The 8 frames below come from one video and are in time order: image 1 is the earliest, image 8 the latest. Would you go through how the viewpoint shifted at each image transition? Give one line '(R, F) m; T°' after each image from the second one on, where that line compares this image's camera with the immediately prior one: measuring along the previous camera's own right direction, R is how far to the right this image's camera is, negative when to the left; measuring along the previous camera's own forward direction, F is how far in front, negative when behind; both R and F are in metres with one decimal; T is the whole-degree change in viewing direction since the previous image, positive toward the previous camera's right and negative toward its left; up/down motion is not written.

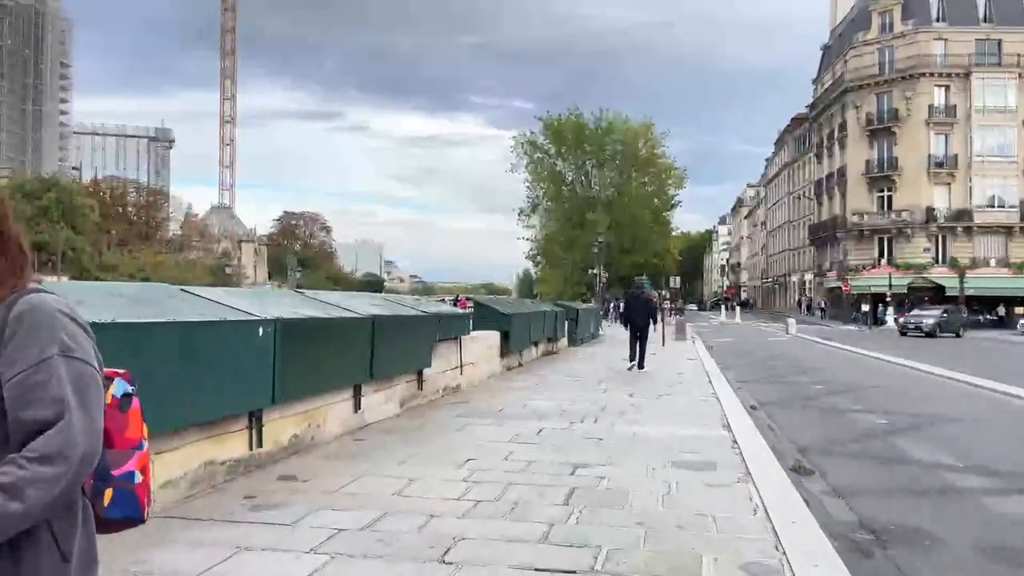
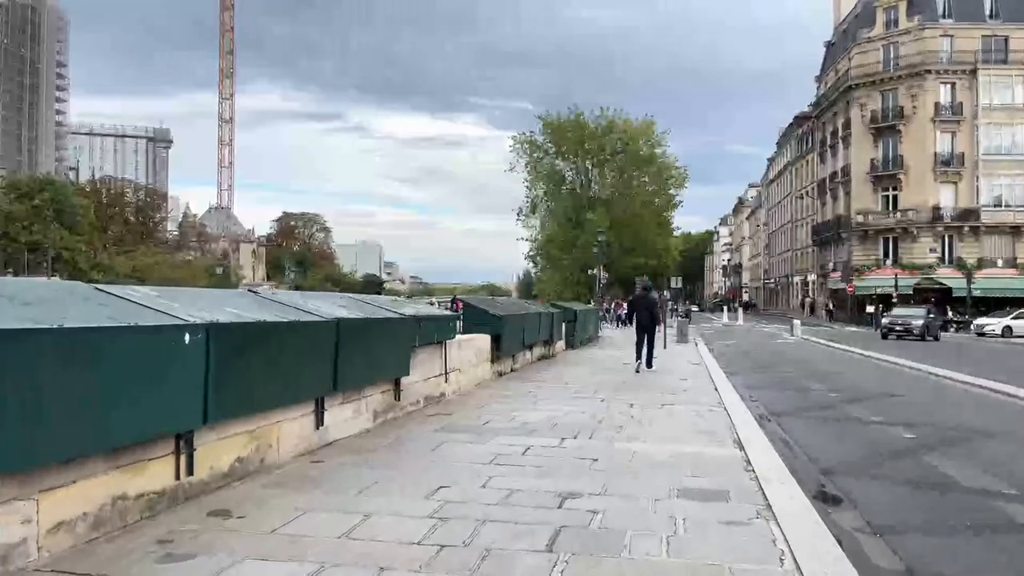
(+0.2, +1.1) m; 0°
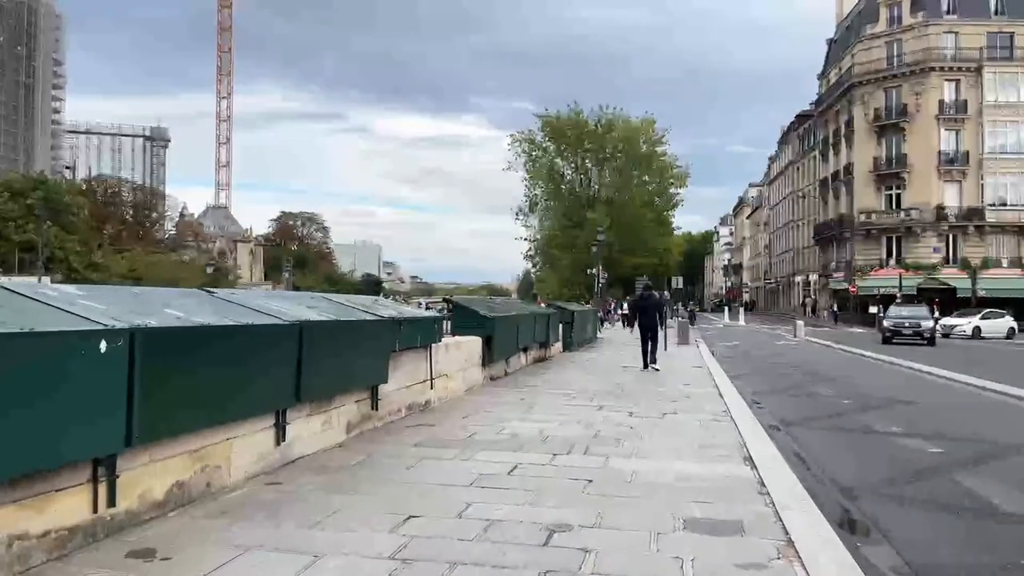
(+0.1, +0.9) m; 0°
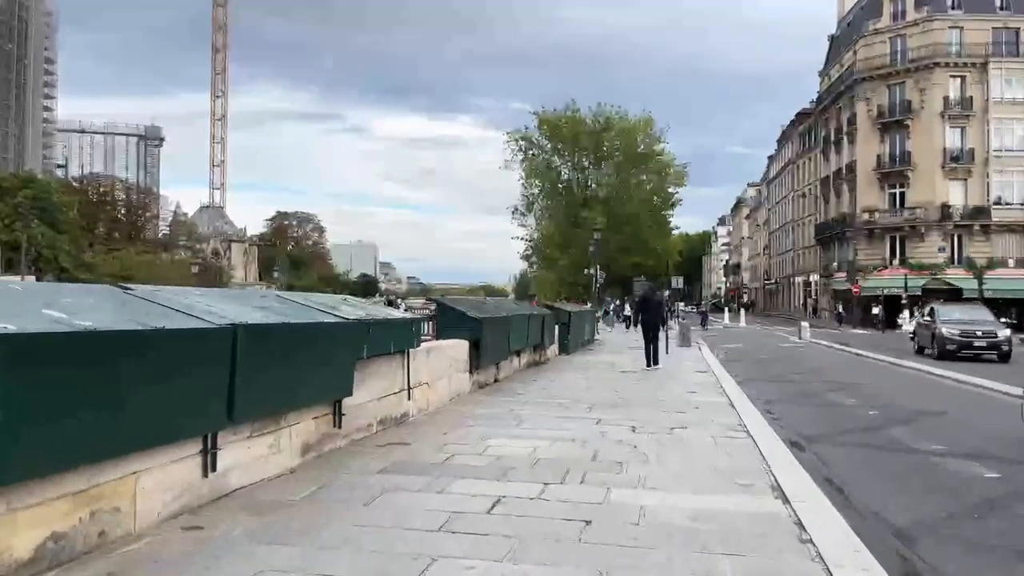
(+0.1, +1.3) m; 0°
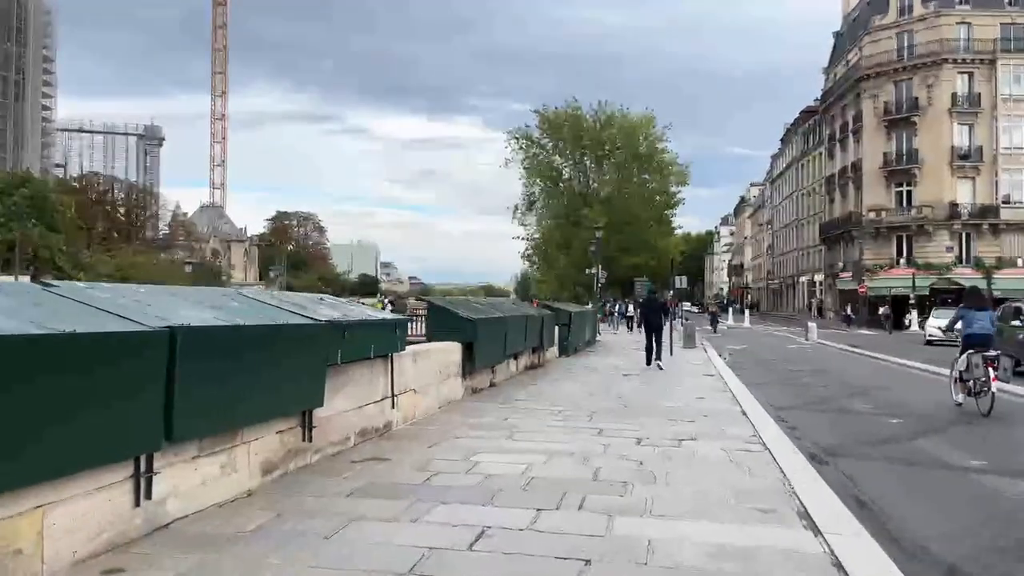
(+0.1, +0.9) m; 0°
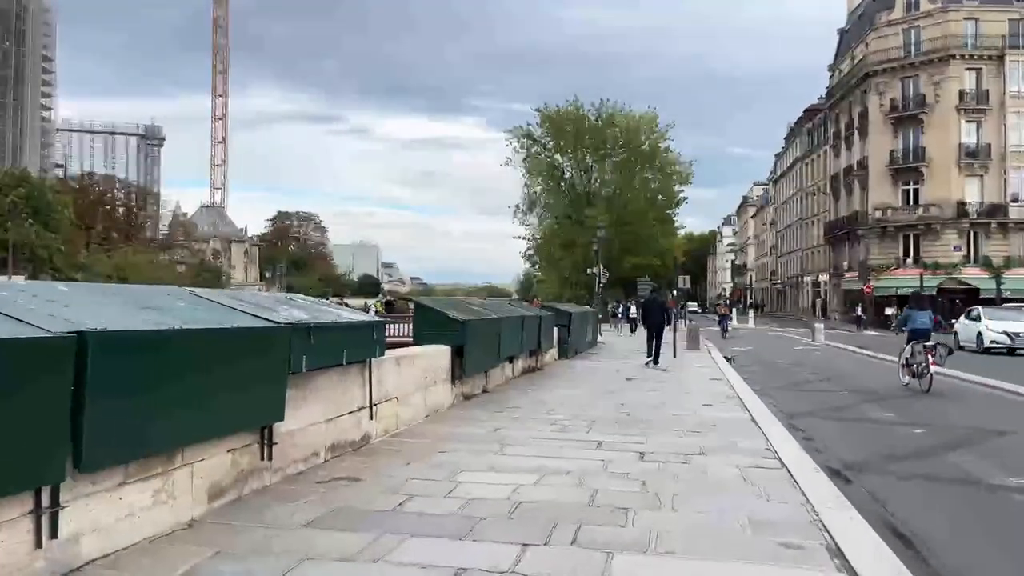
(+0.1, +0.9) m; 0°
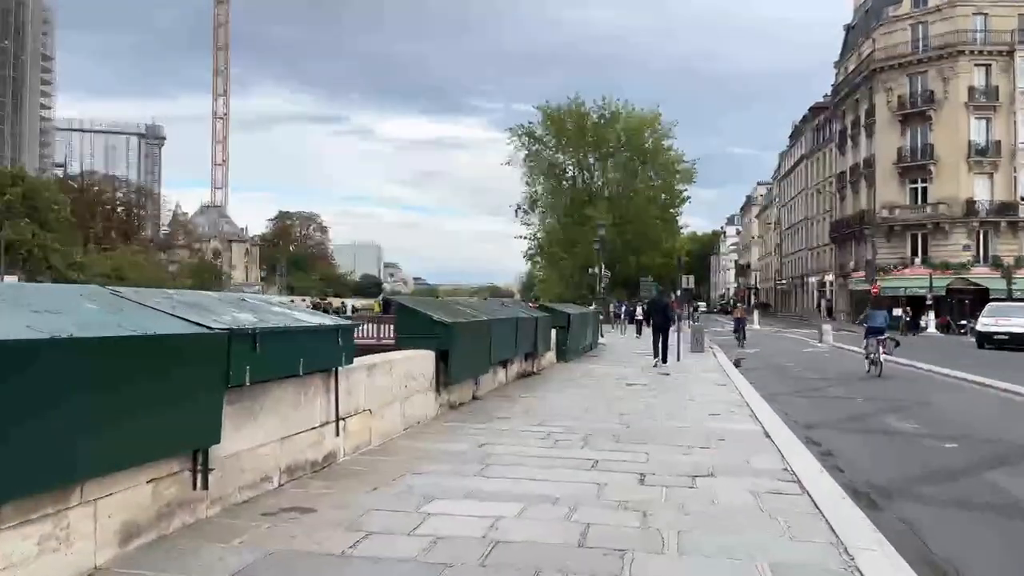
(+0.2, +1.0) m; 0°
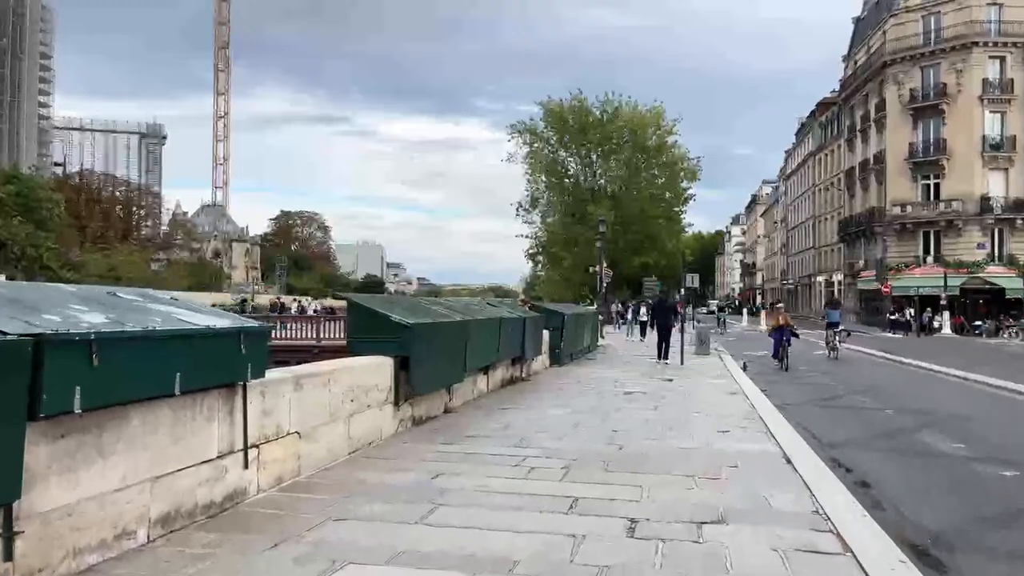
(+0.3, +1.6) m; 0°
